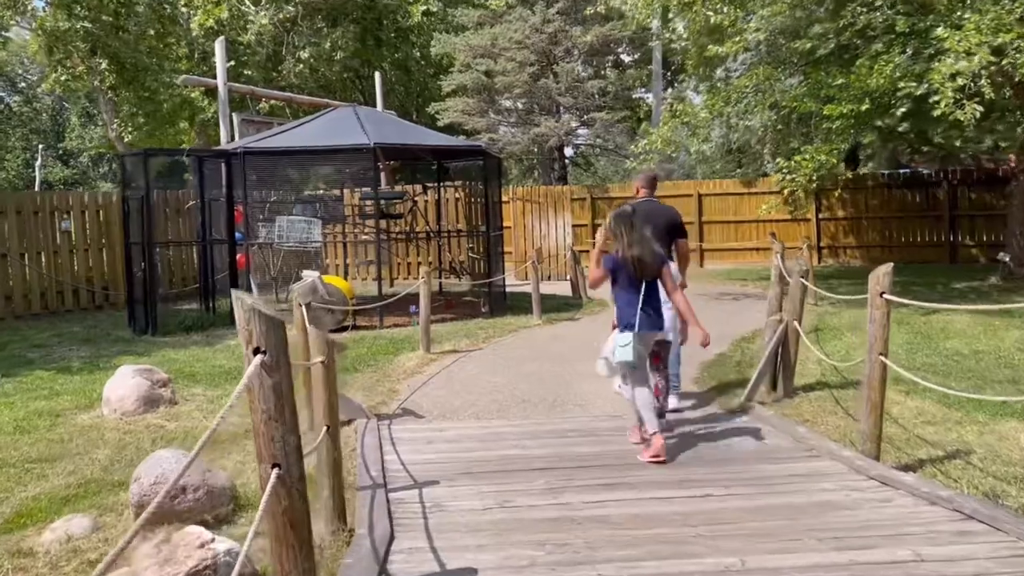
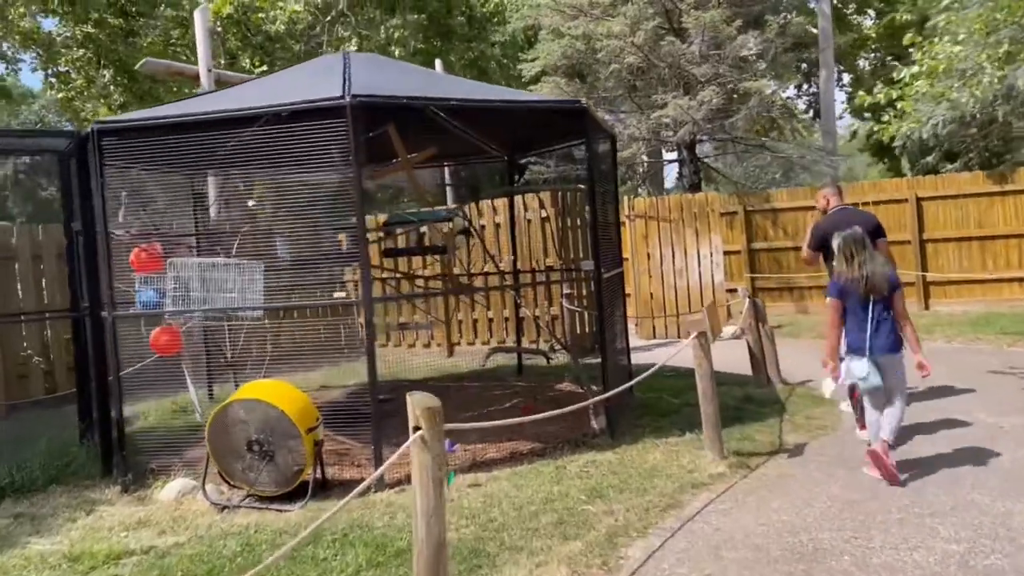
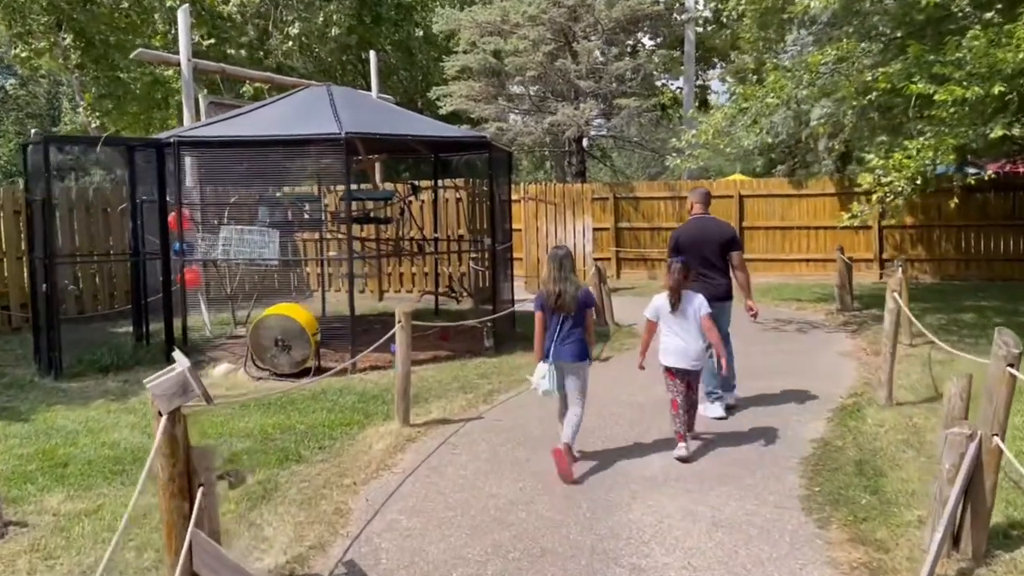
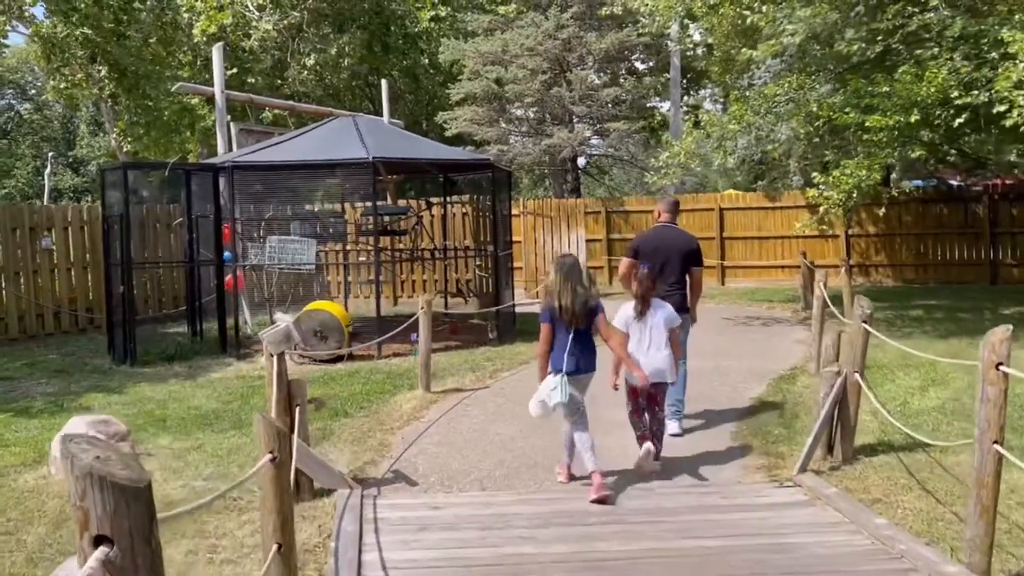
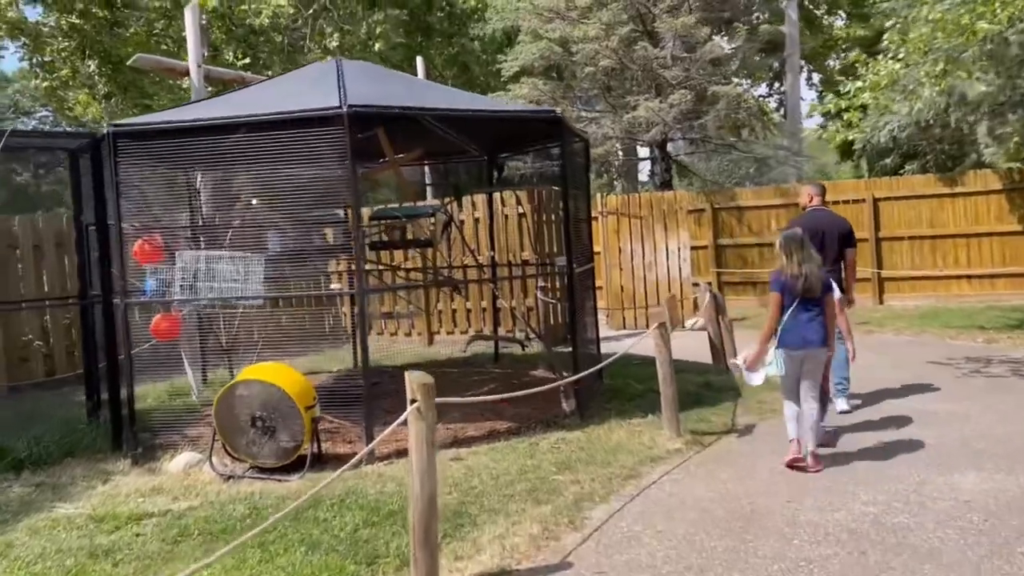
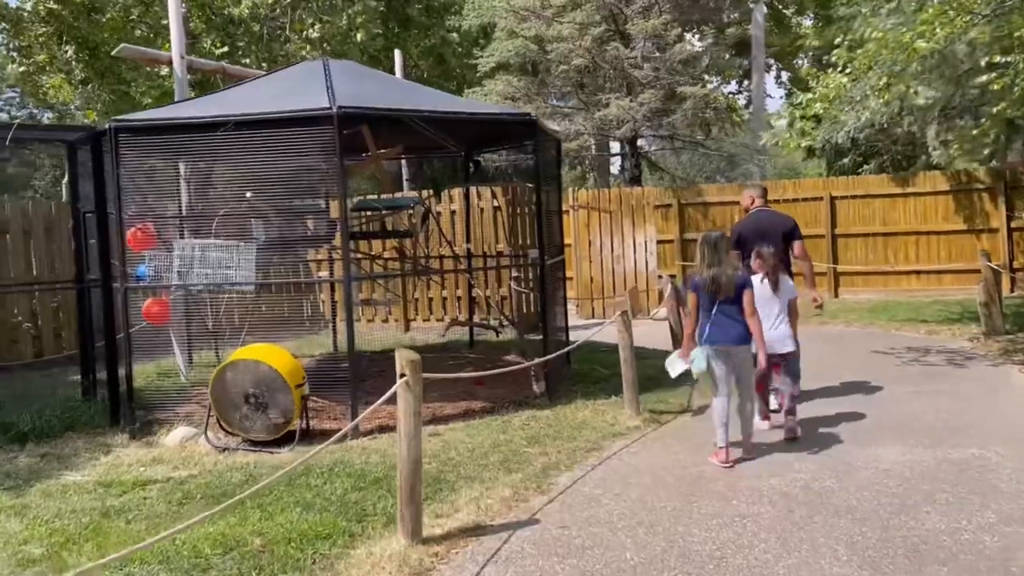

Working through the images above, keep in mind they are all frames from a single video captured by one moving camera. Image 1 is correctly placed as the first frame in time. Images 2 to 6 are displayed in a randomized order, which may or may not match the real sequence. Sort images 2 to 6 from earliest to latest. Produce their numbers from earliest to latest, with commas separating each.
4, 3, 6, 5, 2
